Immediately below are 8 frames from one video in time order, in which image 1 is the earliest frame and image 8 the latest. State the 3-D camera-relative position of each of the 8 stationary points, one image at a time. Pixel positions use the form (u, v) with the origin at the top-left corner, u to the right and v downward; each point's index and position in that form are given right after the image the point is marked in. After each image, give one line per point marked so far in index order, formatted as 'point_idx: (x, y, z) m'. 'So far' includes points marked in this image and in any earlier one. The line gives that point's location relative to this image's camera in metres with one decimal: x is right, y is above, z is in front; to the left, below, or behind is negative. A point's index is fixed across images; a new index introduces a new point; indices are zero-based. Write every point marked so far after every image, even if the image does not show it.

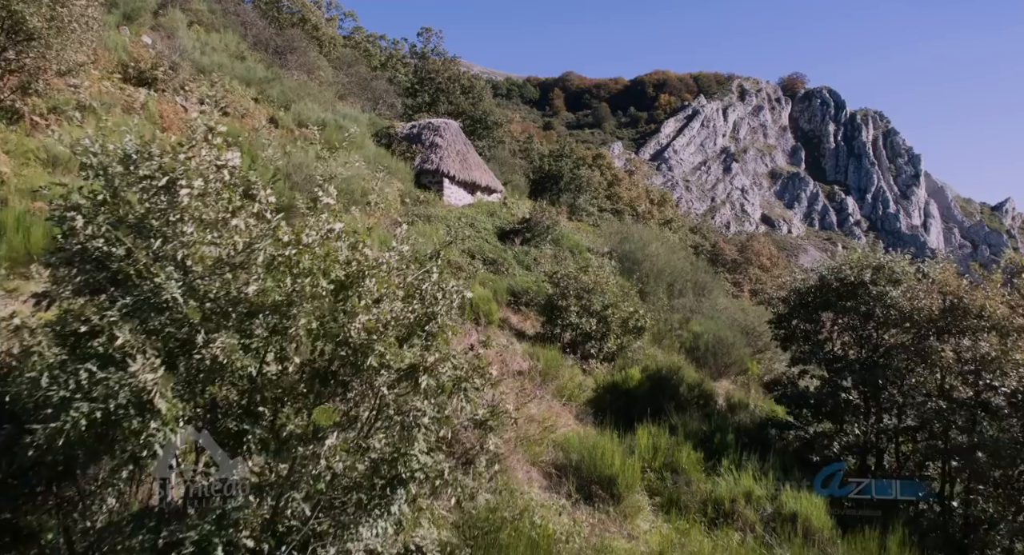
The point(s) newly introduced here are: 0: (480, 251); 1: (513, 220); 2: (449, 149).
0: (-0.5, +0.4, +10.7) m
1: (0.0, +1.2, +13.7) m
2: (-1.6, +3.3, +17.2) m
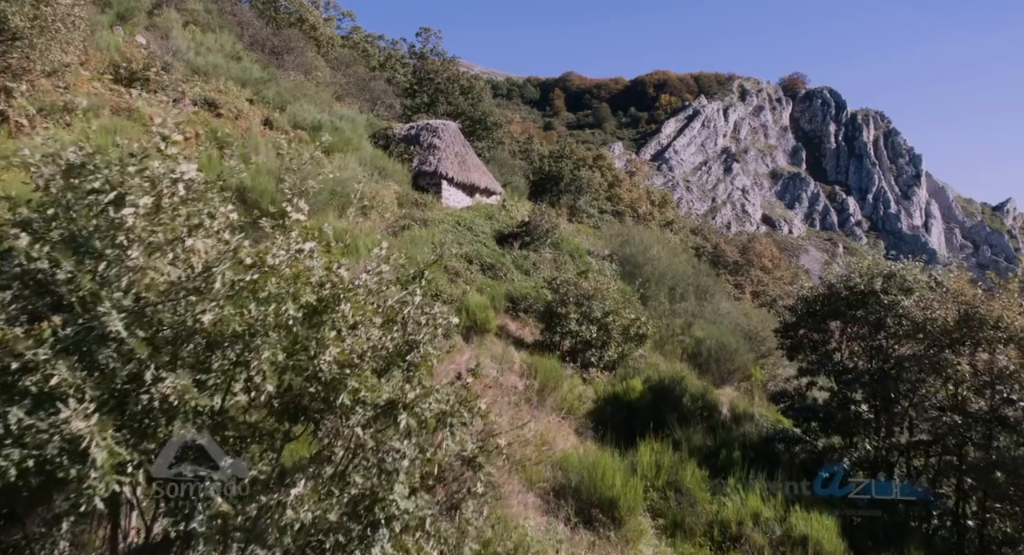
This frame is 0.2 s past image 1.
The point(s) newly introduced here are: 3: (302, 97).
0: (-0.5, +0.4, +10.5) m
1: (0.0, +1.1, +13.4) m
2: (-1.7, +3.2, +17.0) m
3: (-5.4, +4.6, +17.1) m
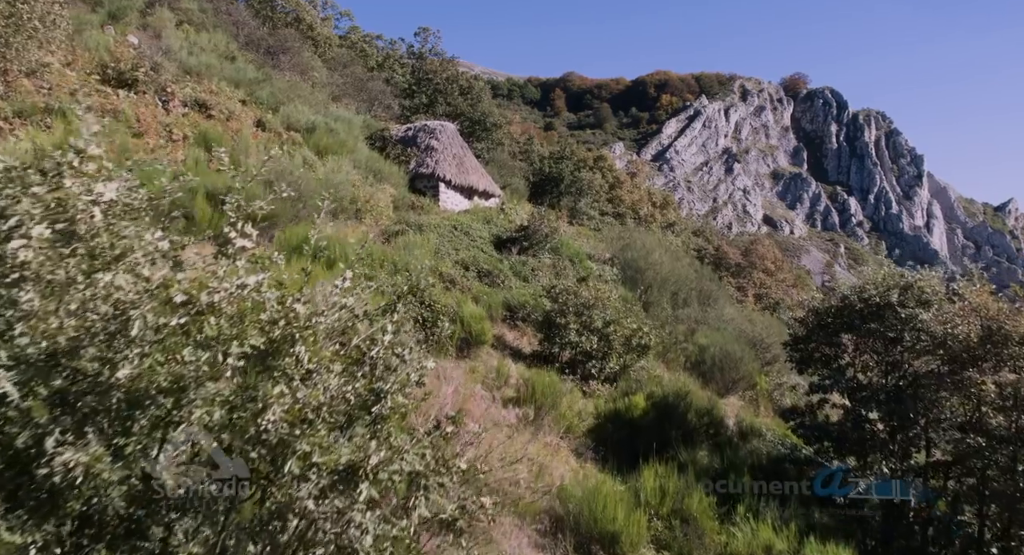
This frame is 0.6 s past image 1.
0: (-0.6, +0.3, +10.2) m
1: (0.0, +1.0, +13.1) m
2: (-1.7, +3.1, +16.7) m
3: (-5.4, +4.5, +16.8) m
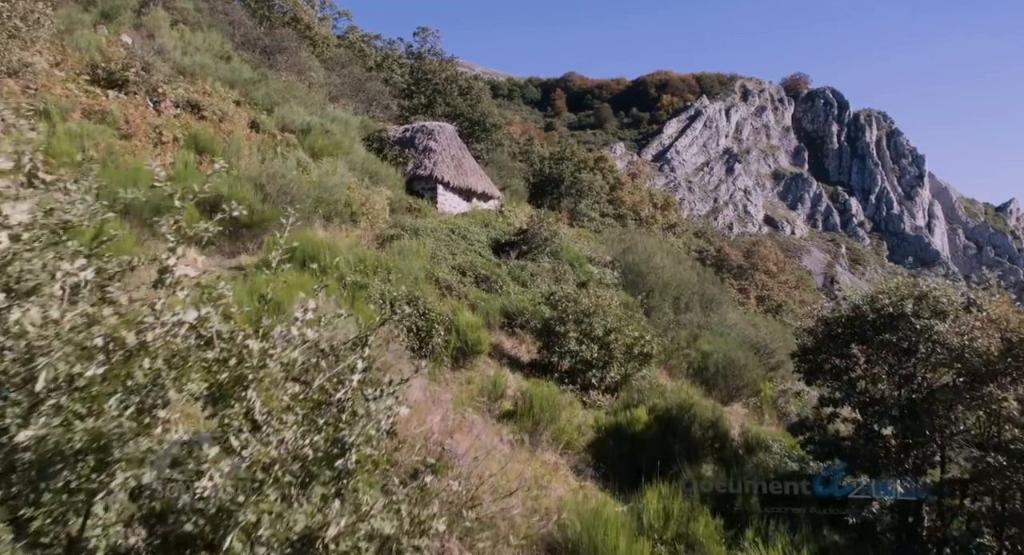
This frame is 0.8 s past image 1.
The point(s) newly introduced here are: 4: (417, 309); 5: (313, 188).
0: (-0.6, +0.2, +9.9) m
1: (0.0, +0.9, +12.9) m
2: (-1.7, +3.0, +16.4) m
3: (-5.4, +4.4, +16.5) m
4: (-1.0, -0.3, +7.2) m
5: (-3.1, +1.3, +10.2) m
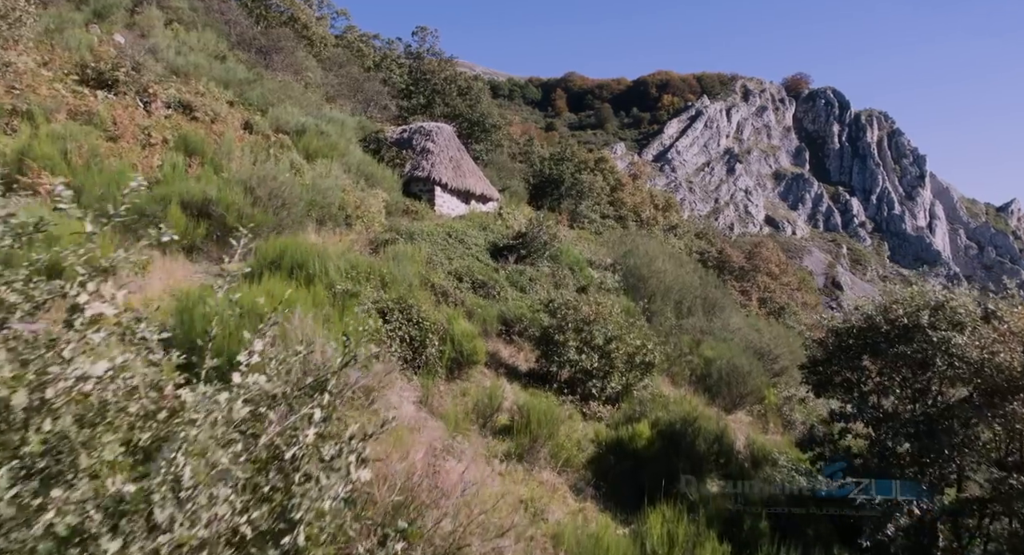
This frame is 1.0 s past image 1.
0: (-0.6, +0.1, +9.7) m
1: (-0.1, +0.8, +12.6) m
2: (-1.7, +3.0, +16.1) m
3: (-5.4, +4.4, +16.3) m
4: (-1.0, -0.4, +6.9) m
5: (-3.1, +1.3, +10.0) m
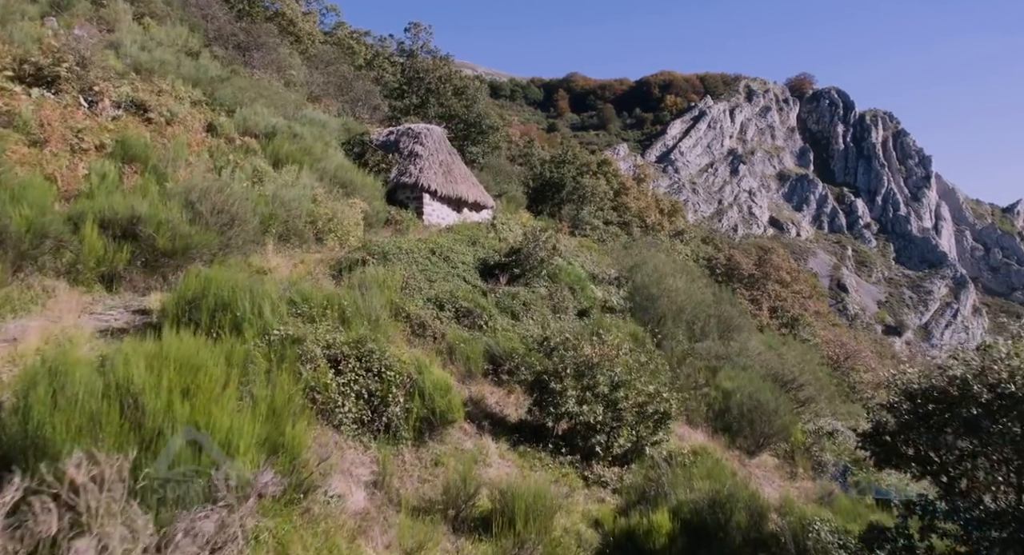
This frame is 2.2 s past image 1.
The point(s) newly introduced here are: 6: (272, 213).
0: (-0.7, -0.2, +8.3) m
1: (-0.2, +0.5, +11.2) m
2: (-1.8, +2.6, +14.8) m
3: (-5.5, +4.0, +14.9) m
4: (-1.2, -0.7, +5.5) m
5: (-3.2, +0.9, +8.6) m
6: (-3.1, +0.8, +8.7) m
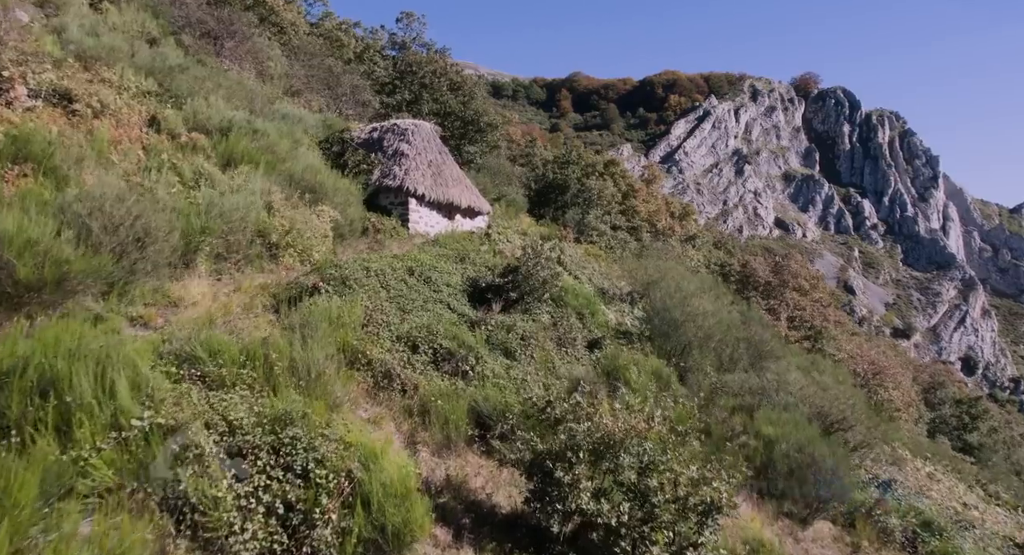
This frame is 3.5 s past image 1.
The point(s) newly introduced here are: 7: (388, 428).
0: (-0.8, -0.5, +6.5) m
1: (-0.2, +0.2, +9.5) m
2: (-1.9, +2.3, +13.0) m
3: (-5.6, +3.7, +13.2) m
4: (-1.2, -1.1, +3.8) m
5: (-3.3, +0.6, +6.9) m
6: (-3.2, +0.5, +7.0) m
7: (-1.0, -1.2, +5.3) m
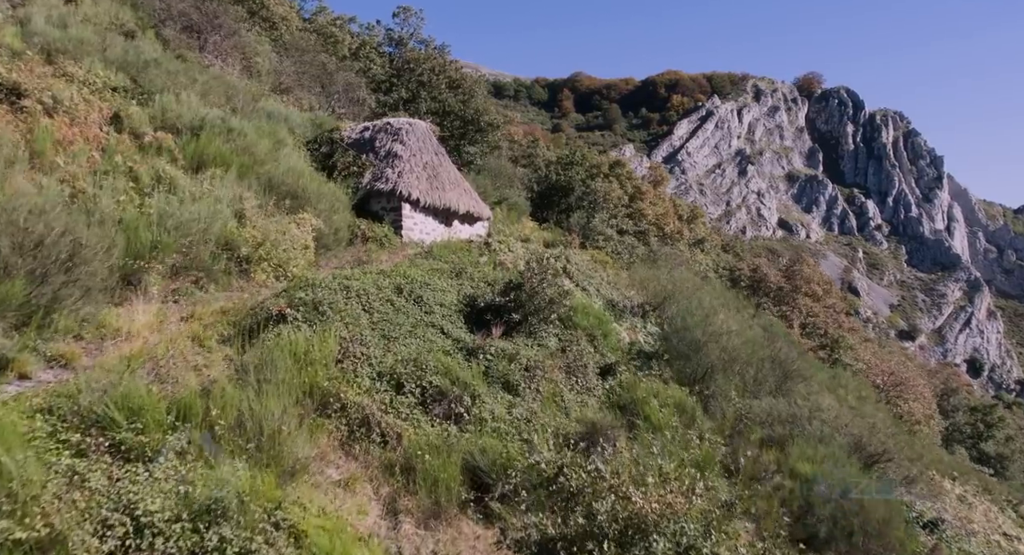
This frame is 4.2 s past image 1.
0: (-0.8, -0.7, +5.5) m
1: (-0.2, 0.0, +8.5) m
2: (-1.8, +2.1, +12.0) m
3: (-5.5, +3.5, +12.2) m
4: (-1.2, -1.3, +2.8) m
5: (-3.2, +0.4, +5.9) m
6: (-3.2, +0.3, +6.0) m
7: (-1.0, -1.4, +4.3) m
